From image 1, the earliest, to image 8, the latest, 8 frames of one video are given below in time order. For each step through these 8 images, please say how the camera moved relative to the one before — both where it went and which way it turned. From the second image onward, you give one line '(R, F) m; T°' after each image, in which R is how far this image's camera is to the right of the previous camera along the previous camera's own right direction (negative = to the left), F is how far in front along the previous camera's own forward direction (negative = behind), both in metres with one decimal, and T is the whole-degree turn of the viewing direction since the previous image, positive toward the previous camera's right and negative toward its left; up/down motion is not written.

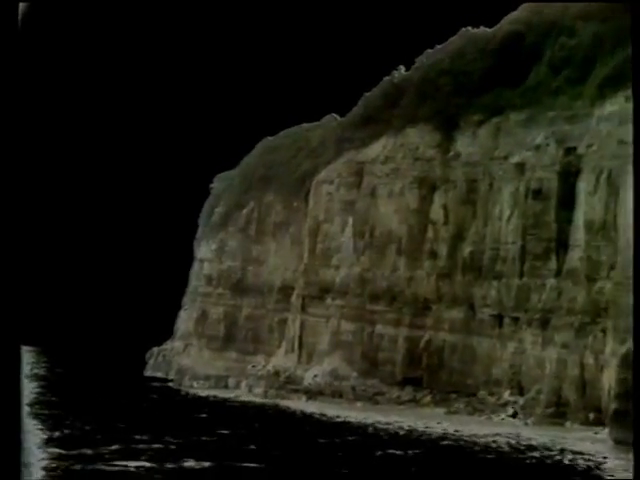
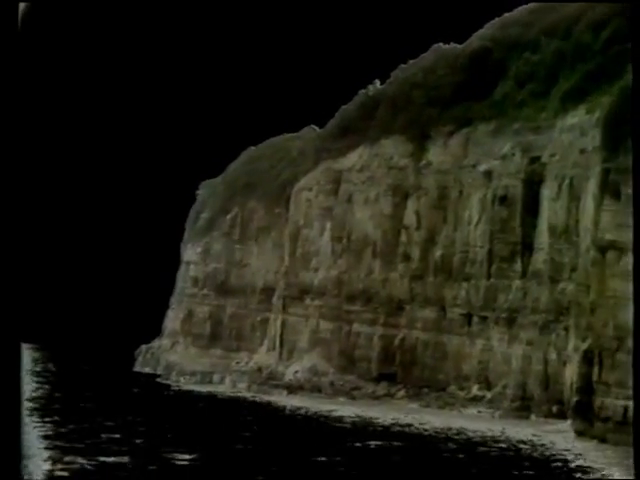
(-0.2, -2.3) m; +1°
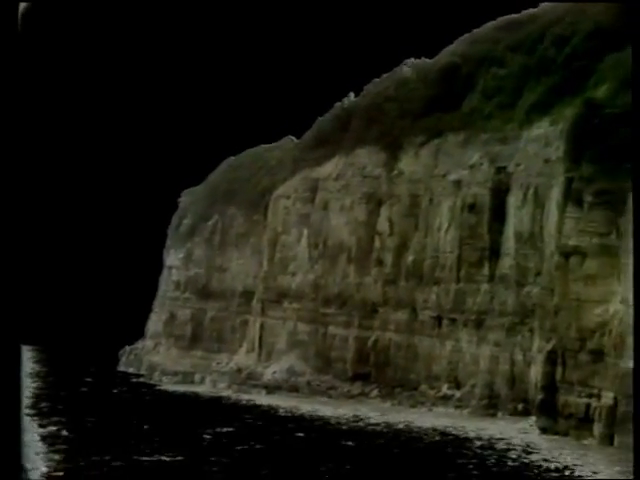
(0.0, -1.8) m; +1°
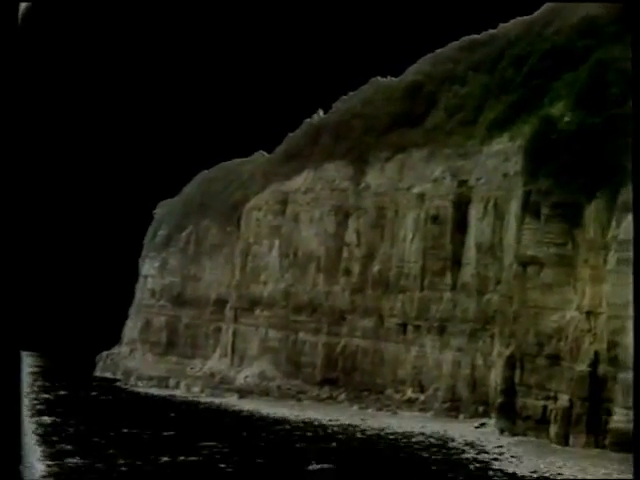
(-0.1, -1.9) m; +2°
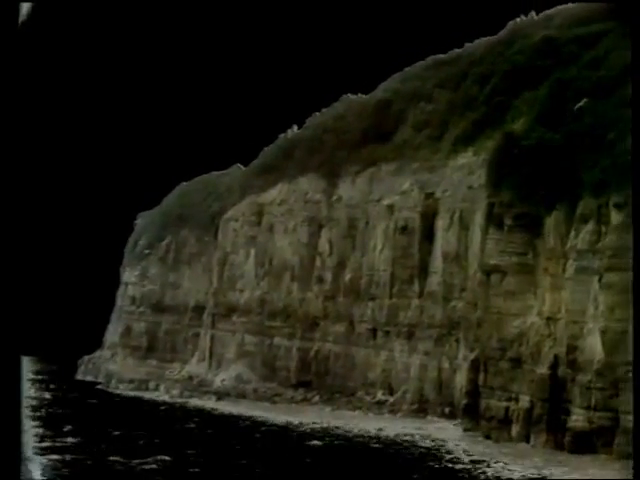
(-0.1, -2.1) m; +2°
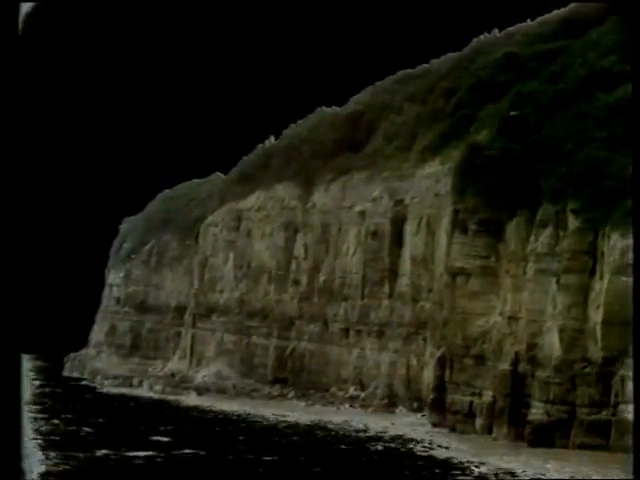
(-0.3, -2.7) m; +2°
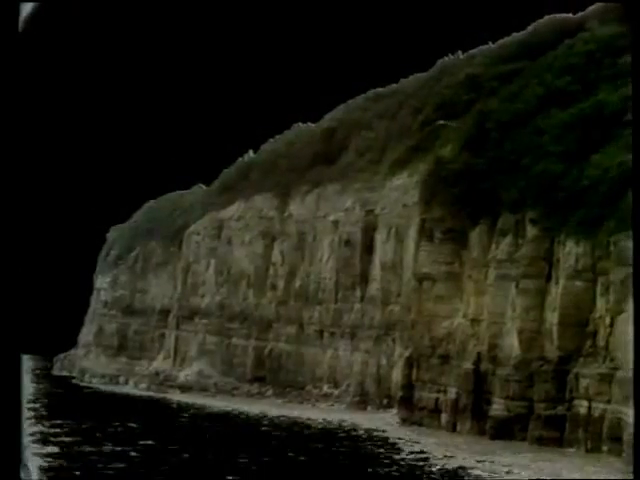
(-0.5, -3.4) m; +2°
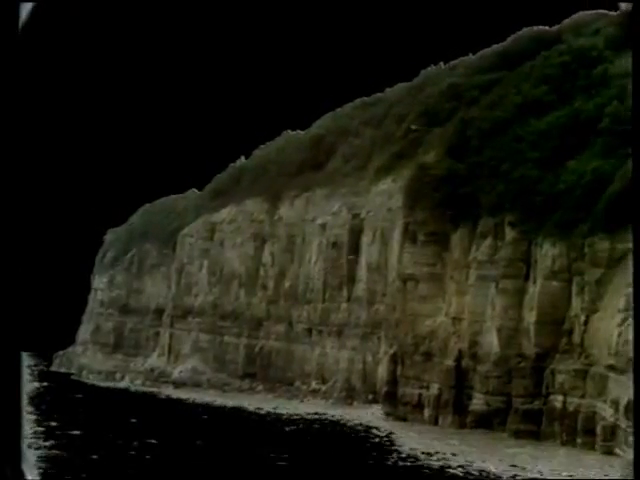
(-0.1, -2.4) m; +1°
